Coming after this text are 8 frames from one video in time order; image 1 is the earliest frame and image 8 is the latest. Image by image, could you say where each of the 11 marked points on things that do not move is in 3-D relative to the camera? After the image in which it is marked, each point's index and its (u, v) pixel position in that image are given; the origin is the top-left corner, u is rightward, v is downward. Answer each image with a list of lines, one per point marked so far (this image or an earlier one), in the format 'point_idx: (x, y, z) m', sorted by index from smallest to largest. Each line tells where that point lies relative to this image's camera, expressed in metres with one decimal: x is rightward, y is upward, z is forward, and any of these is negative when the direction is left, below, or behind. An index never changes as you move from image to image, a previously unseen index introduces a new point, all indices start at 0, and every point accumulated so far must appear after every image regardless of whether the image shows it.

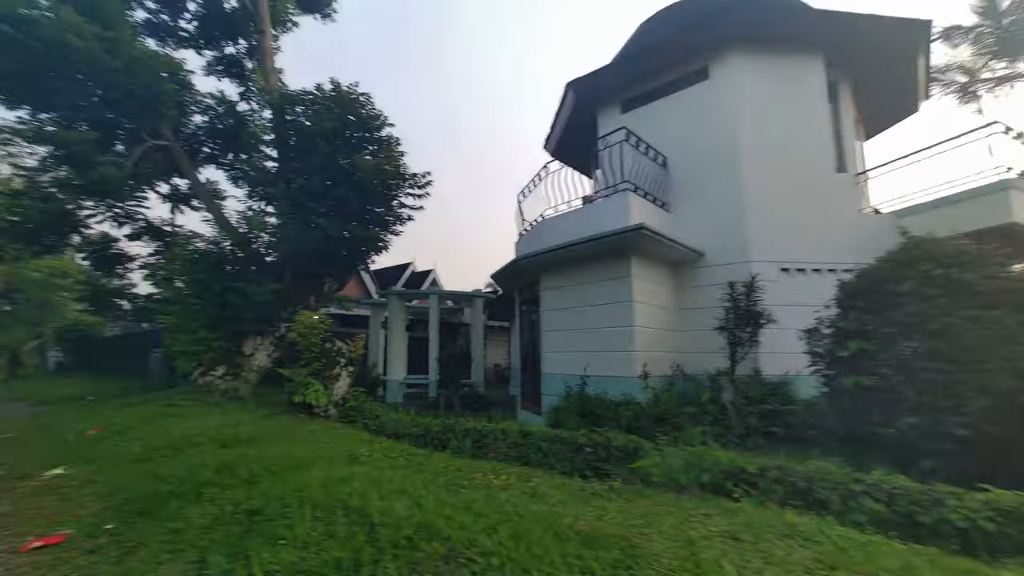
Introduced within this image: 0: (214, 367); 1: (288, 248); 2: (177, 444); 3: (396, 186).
0: (-6.8, -1.8, +10.2) m
1: (-5.2, +1.0, +10.7) m
2: (-4.1, -1.9, +5.5) m
3: (-3.1, +2.8, +12.1) m
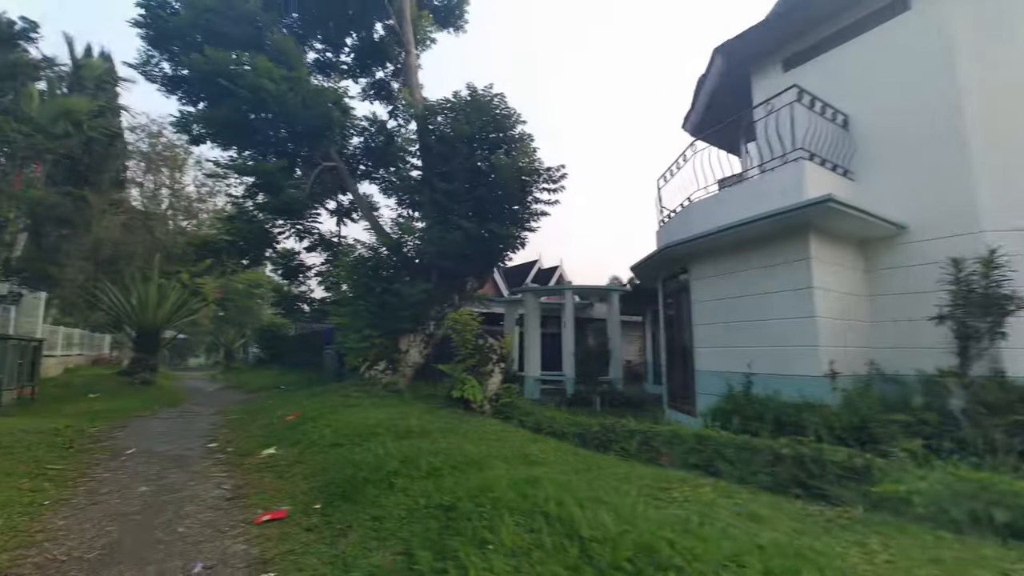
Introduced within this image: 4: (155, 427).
0: (-3.4, -1.9, +11.2) m
1: (-1.9, +1.0, +11.3) m
2: (-2.0, -1.9, +6.0) m
3: (+0.5, +2.8, +12.1) m
4: (-7.2, -2.8, +9.1) m
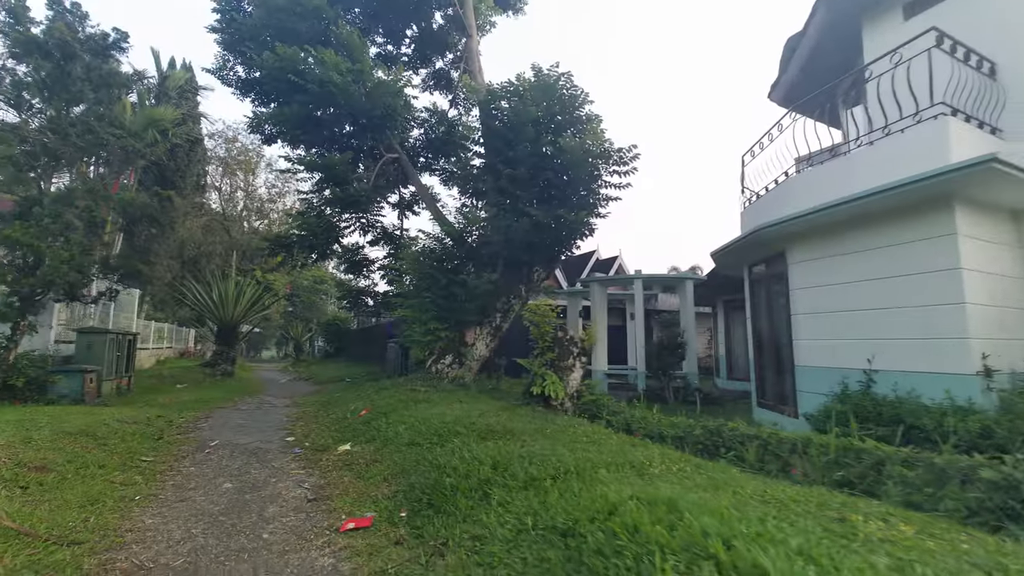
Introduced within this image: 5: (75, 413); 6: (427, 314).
0: (-1.6, -1.7, +11.0) m
1: (-0.2, +1.2, +10.8) m
2: (-0.9, -1.8, +5.7) m
3: (+2.2, +3.1, +11.4) m
4: (-5.7, -2.7, +9.4) m
5: (-7.1, -2.1, +7.4) m
6: (-2.0, -0.7, +11.0) m
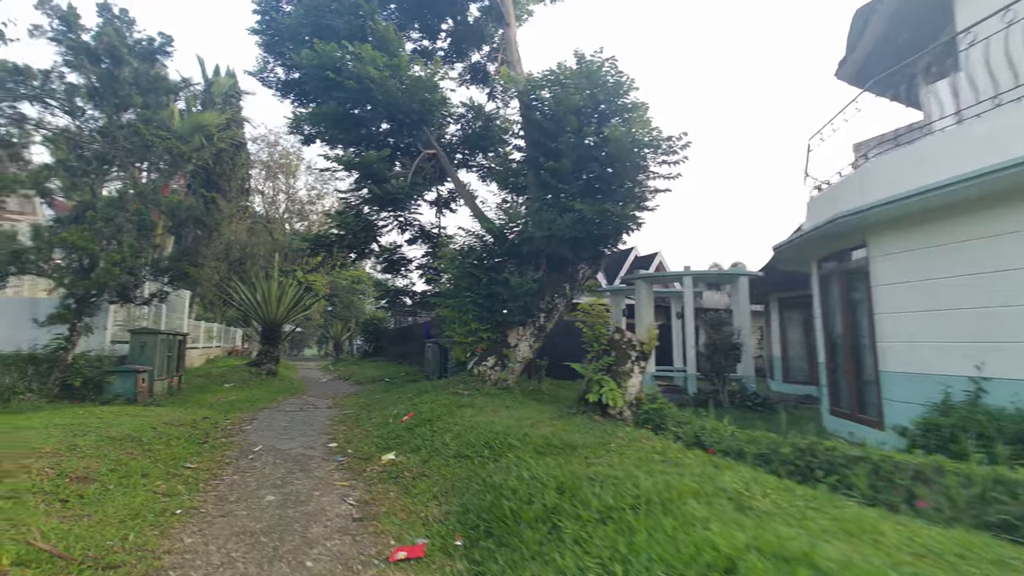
0: (-0.6, -1.6, +10.6) m
1: (+0.8, +1.2, +10.3) m
2: (-0.3, -1.8, +5.2) m
3: (+3.3, +3.2, +10.7) m
4: (-4.8, -2.7, +9.3) m
5: (-6.3, -2.1, +7.4) m
6: (-1.0, -0.6, +10.6) m
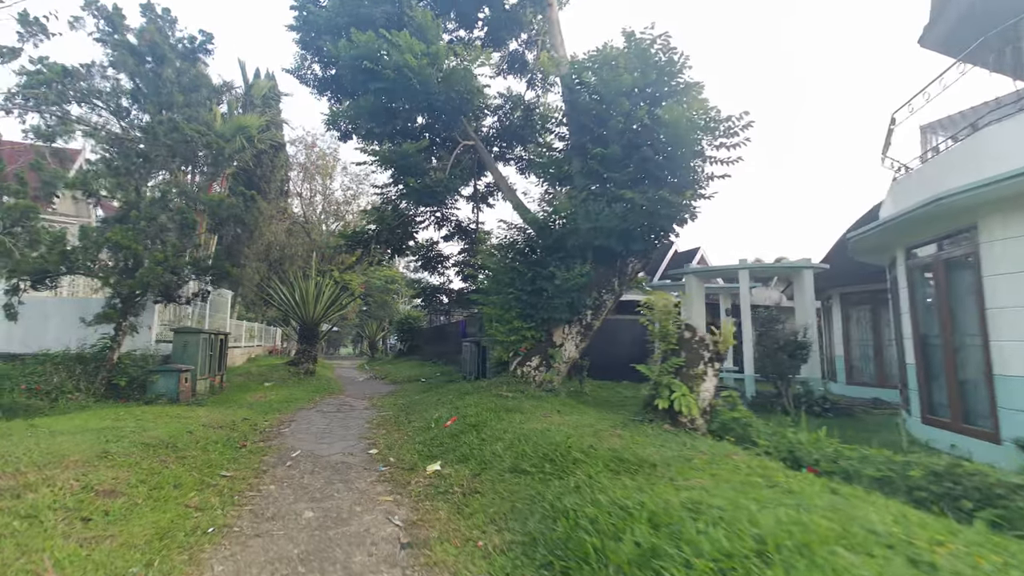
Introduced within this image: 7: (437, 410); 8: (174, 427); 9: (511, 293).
0: (+0.4, -1.6, +10.0) m
1: (+1.7, +1.3, +9.6) m
2: (+0.4, -1.7, +4.6) m
3: (+4.2, +3.3, +9.8) m
4: (-3.8, -2.7, +9.0) m
5: (-5.5, -2.1, +7.2) m
6: (0.0, -0.5, +10.1) m
7: (-1.4, -2.3, +8.6) m
8: (-4.8, -2.0, +6.4) m
9: (0.0, -0.1, +10.1) m
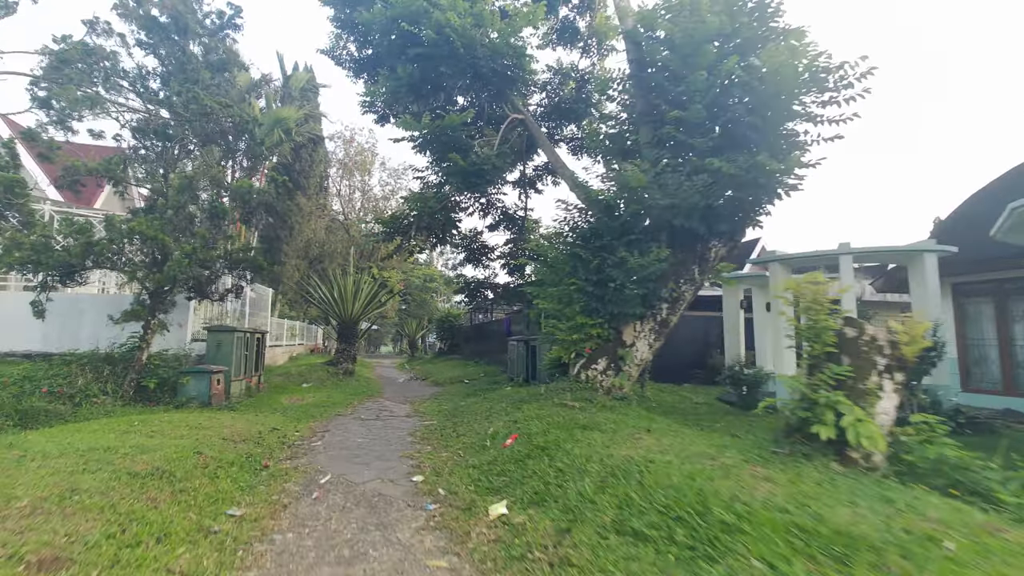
0: (+1.6, -1.4, +8.5) m
1: (+2.8, +1.5, +8.1) m
2: (+1.1, -1.5, +3.2) m
3: (+5.3, +3.5, +8.0) m
4: (-2.7, -2.5, +7.8) m
5: (-4.6, -2.0, +6.2) m
6: (+1.2, -0.4, +8.6) m
7: (-0.4, -2.2, +7.3) m
8: (-3.9, -1.8, +5.4) m
9: (+1.1, +0.1, +8.7) m
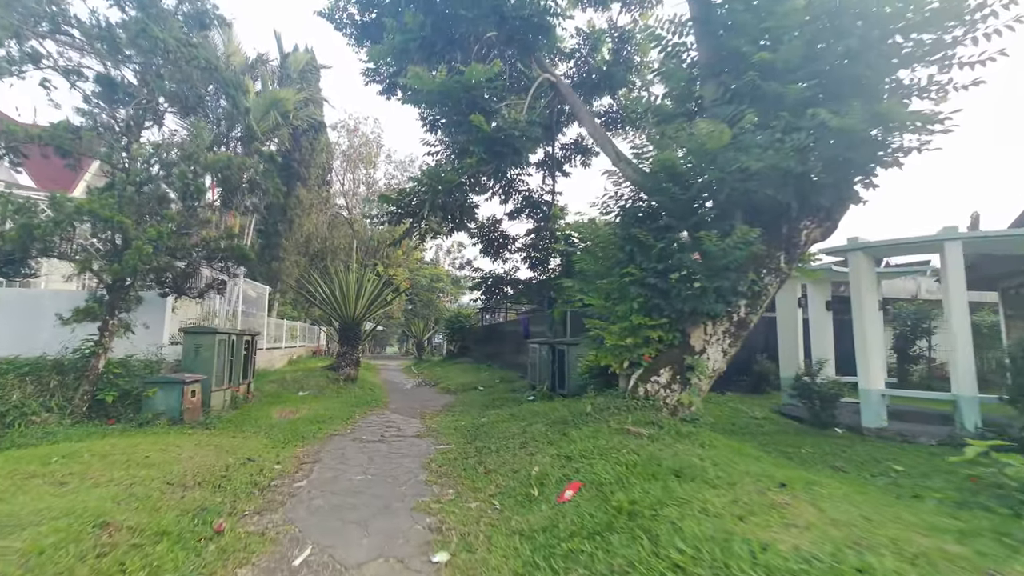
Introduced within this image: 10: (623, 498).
0: (+2.1, -1.2, +6.8) m
1: (+3.4, +1.6, +6.3) m
2: (+1.6, -1.4, +1.4) m
3: (+5.9, +3.6, +6.2) m
4: (-2.2, -2.4, +6.1) m
5: (-4.0, -1.8, +4.5) m
6: (+1.7, -0.2, +6.9) m
7: (+0.2, -2.0, +5.6) m
8: (-3.4, -1.7, +3.6) m
9: (+1.7, +0.2, +6.9) m
10: (+0.9, -1.7, +3.6) m
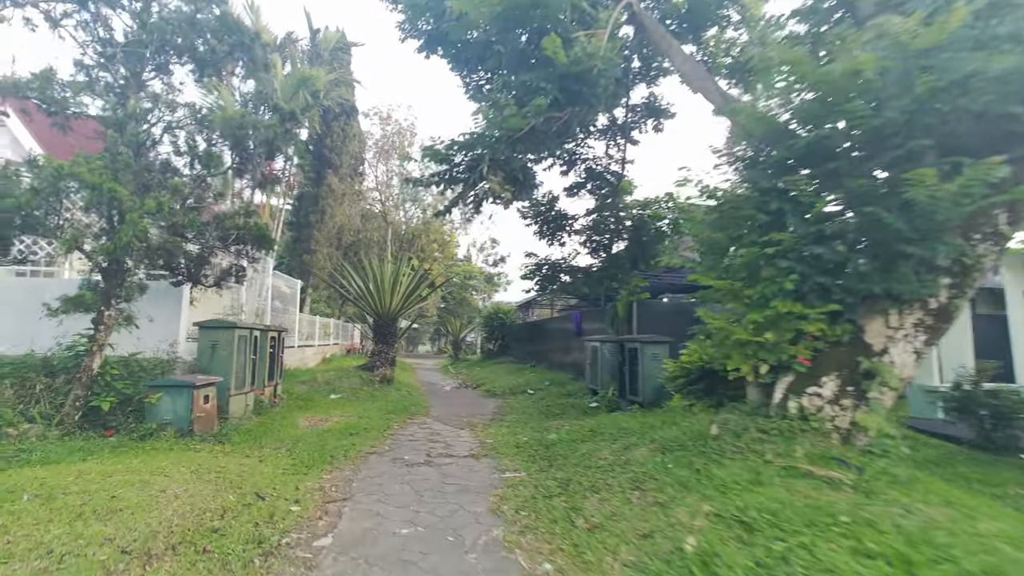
0: (+3.2, -1.0, +4.8) m
1: (+4.4, +1.9, +4.2) m
2: (+2.3, -1.1, -0.5) m
3: (+6.9, +3.9, +4.0) m
4: (-1.1, -2.2, +4.4) m
5: (-3.1, -1.6, +2.9) m
6: (+2.8, 0.0, +4.9) m
7: (+1.2, -1.8, +3.7) m
8: (-2.5, -1.5, +2.0) m
9: (+2.8, +0.5, +4.9) m
10: (+1.7, -1.4, +1.7) m
